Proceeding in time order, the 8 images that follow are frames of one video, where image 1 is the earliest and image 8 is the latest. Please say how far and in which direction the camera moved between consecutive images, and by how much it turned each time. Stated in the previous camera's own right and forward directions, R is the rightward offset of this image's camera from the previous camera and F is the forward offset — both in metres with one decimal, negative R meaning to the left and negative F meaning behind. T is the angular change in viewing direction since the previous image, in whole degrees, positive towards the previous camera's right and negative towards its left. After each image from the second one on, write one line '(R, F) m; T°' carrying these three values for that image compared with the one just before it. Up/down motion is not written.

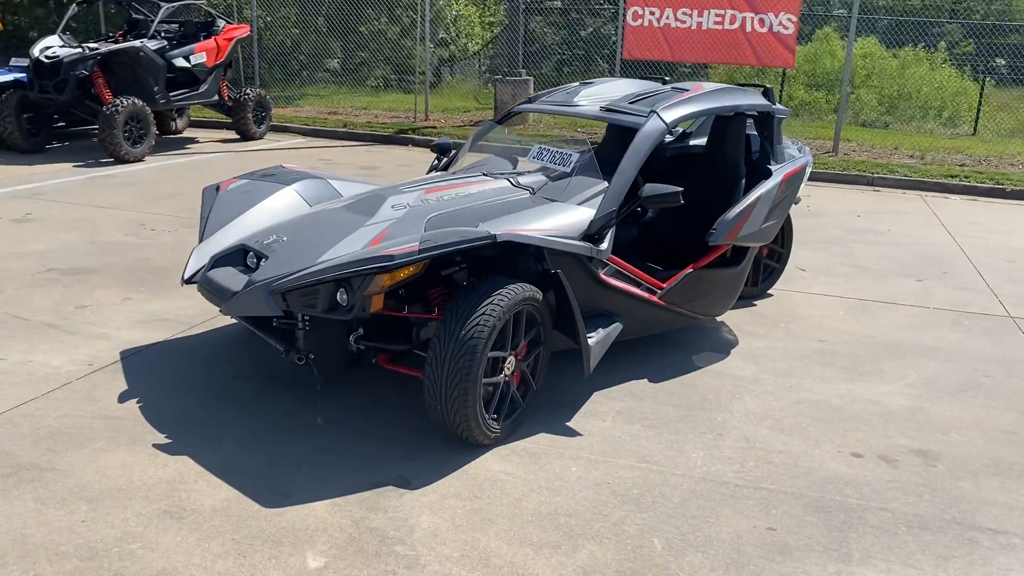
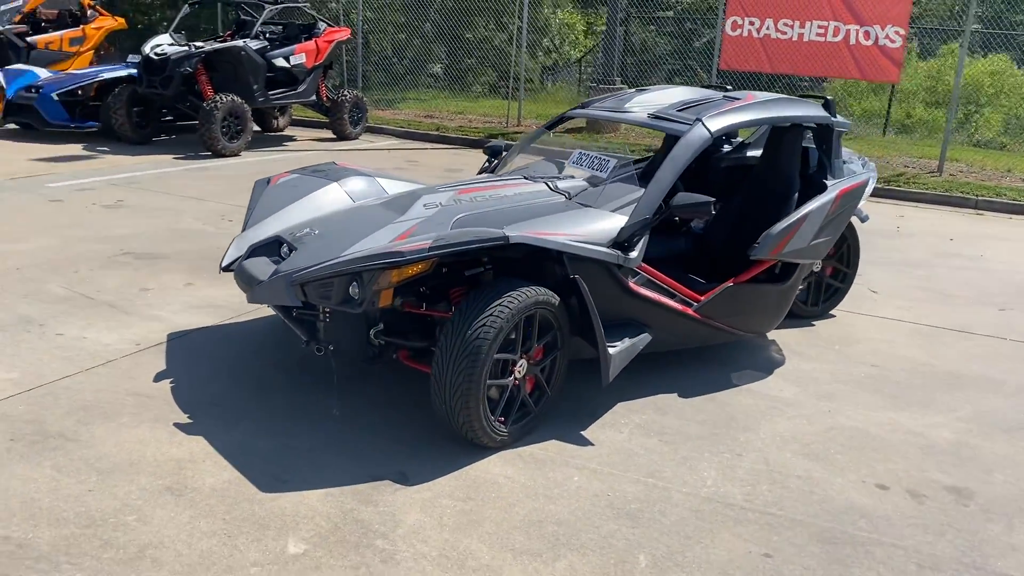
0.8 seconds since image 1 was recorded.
(+0.4, 0.0) m; -7°
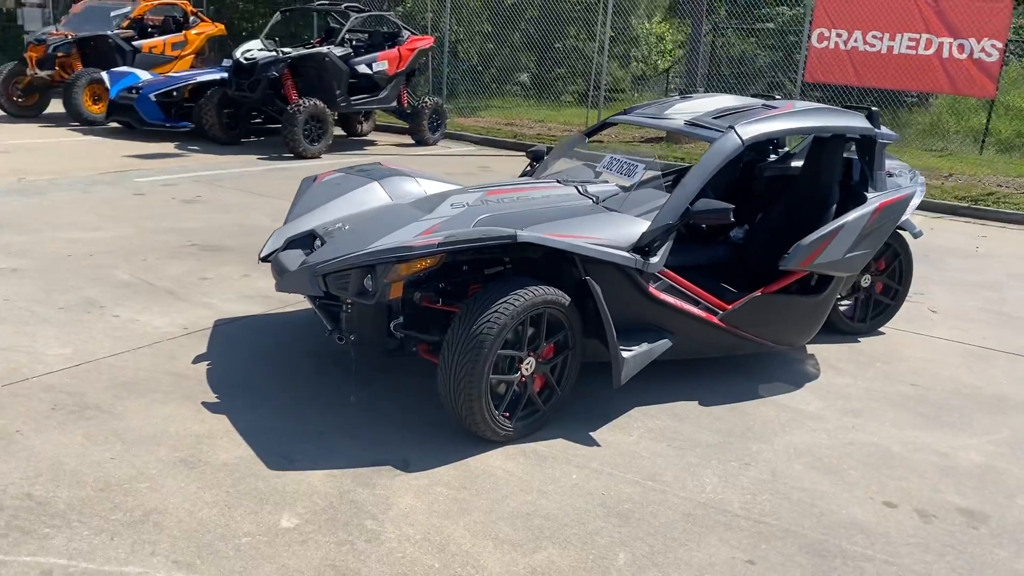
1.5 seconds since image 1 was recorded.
(+0.3, -0.1) m; -6°
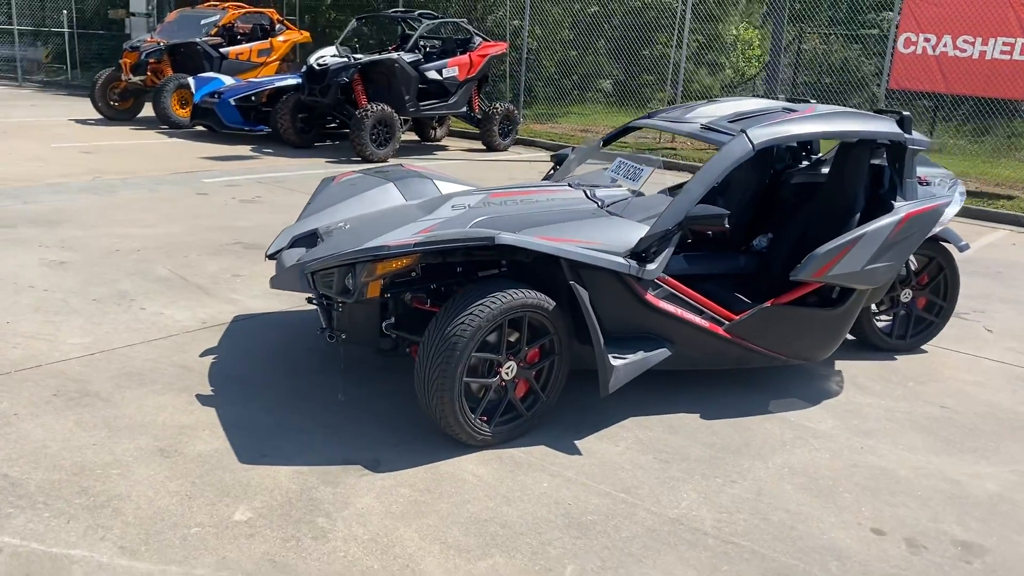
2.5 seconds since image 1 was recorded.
(+0.5, +0.1) m; -6°
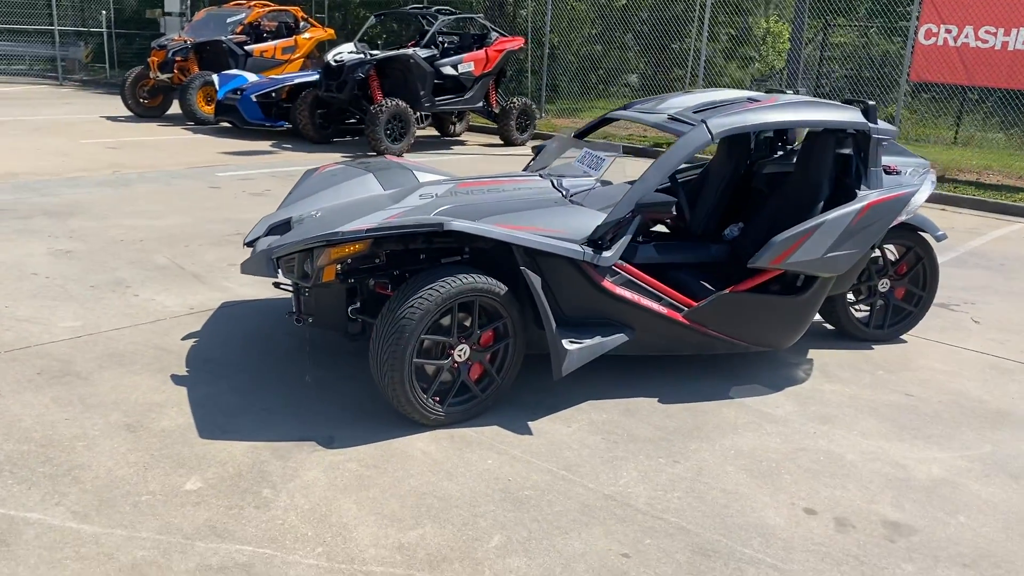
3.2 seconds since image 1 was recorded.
(+0.4, -0.1) m; -3°
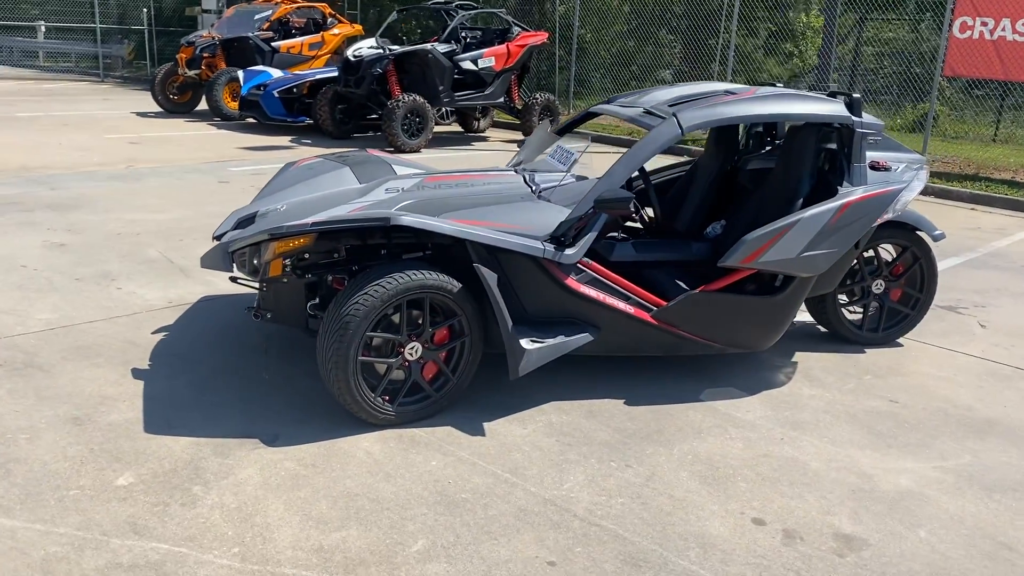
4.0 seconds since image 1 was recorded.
(+0.4, +0.1) m; -3°
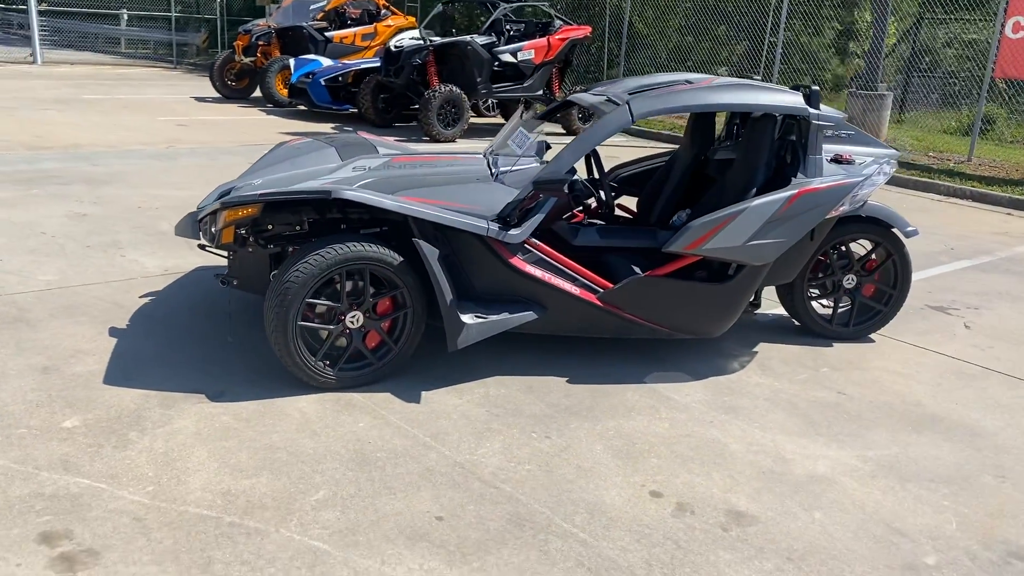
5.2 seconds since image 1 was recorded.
(+0.6, -0.1) m; -4°
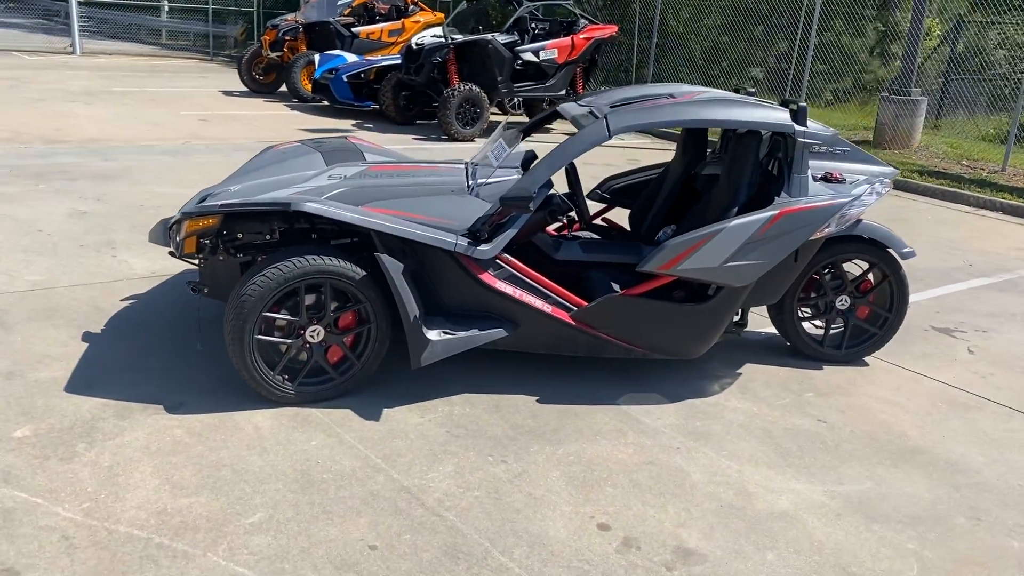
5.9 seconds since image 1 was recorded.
(+0.3, +0.1) m; -2°
